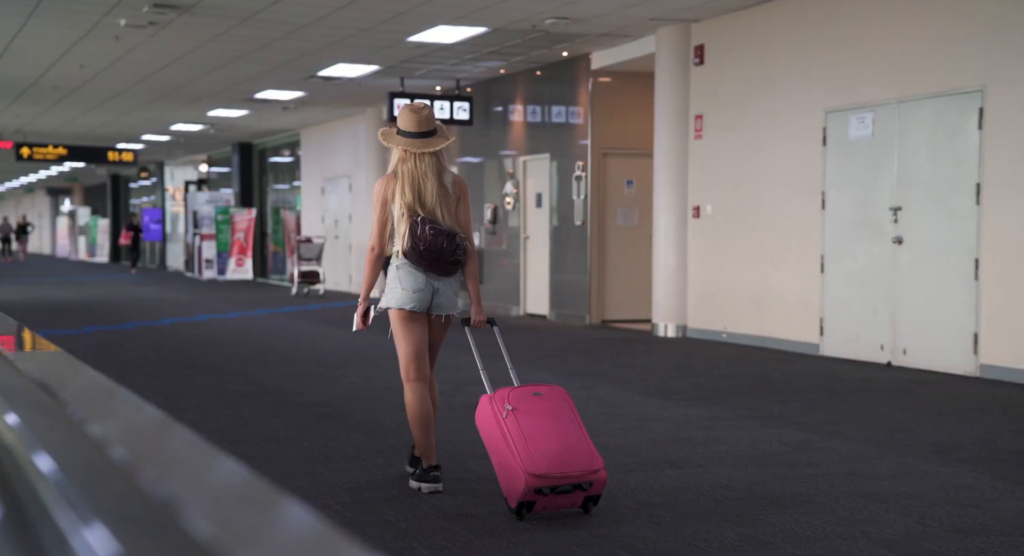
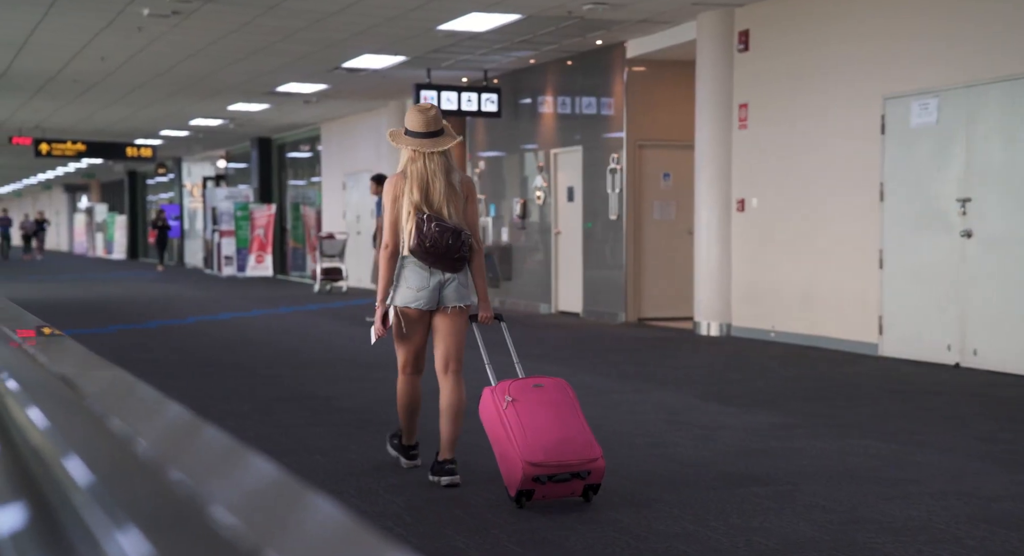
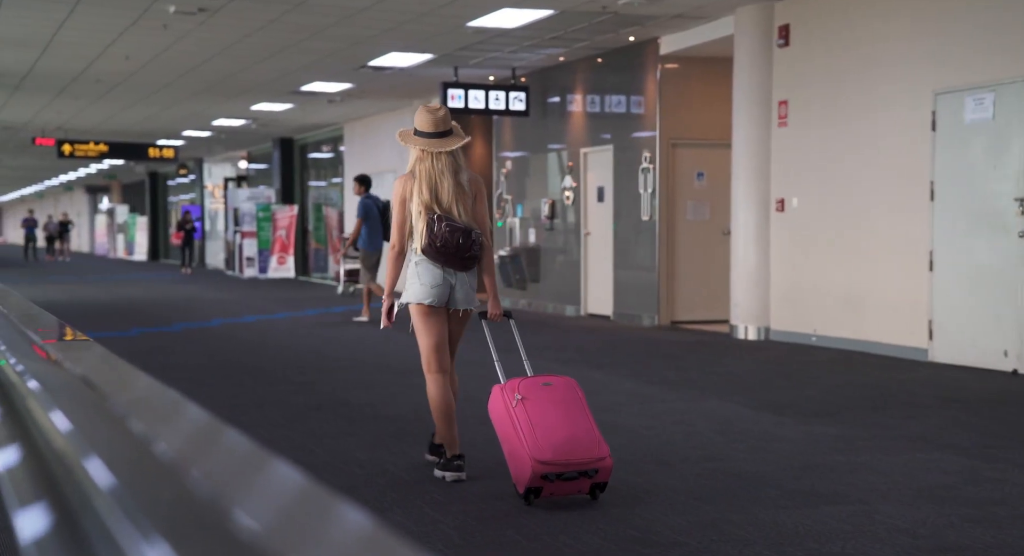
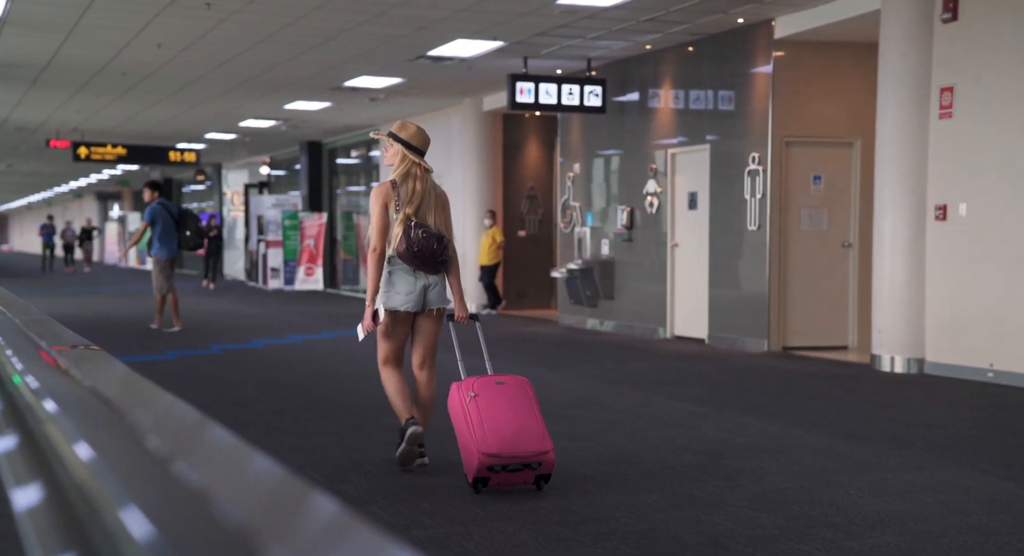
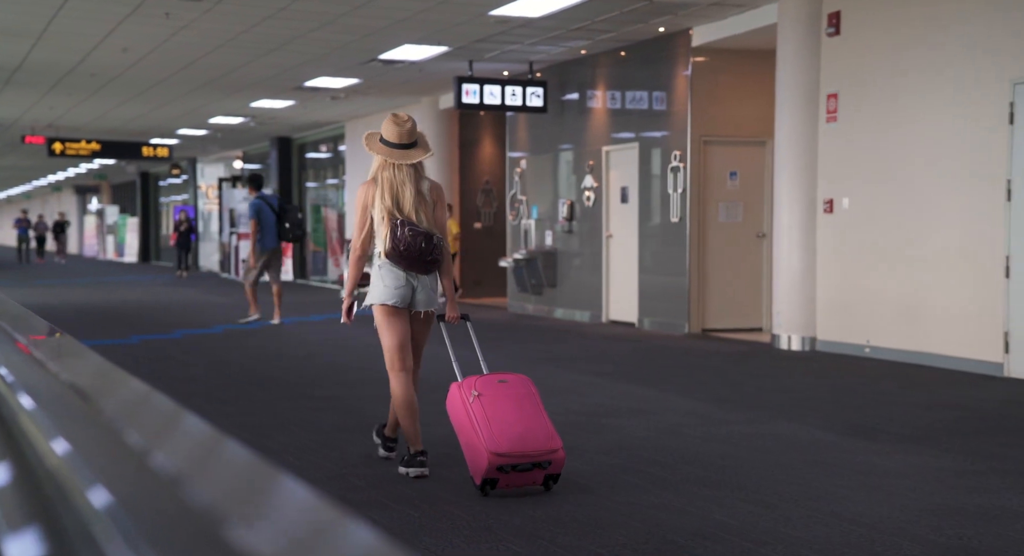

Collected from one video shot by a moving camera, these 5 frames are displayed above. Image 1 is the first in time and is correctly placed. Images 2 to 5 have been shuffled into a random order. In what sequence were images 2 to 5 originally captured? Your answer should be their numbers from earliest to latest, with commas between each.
2, 3, 5, 4
